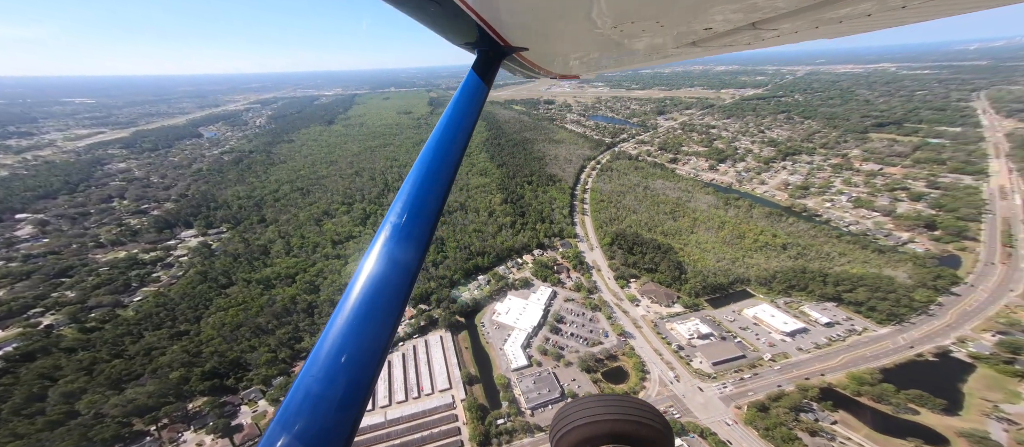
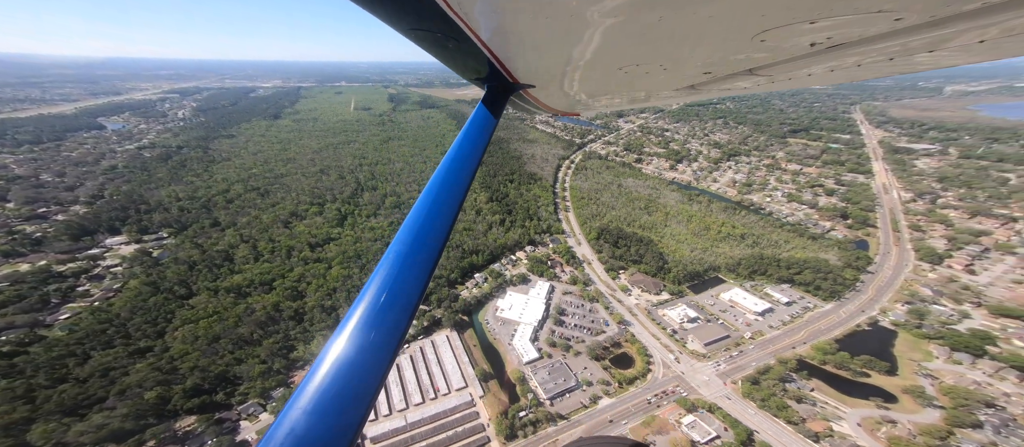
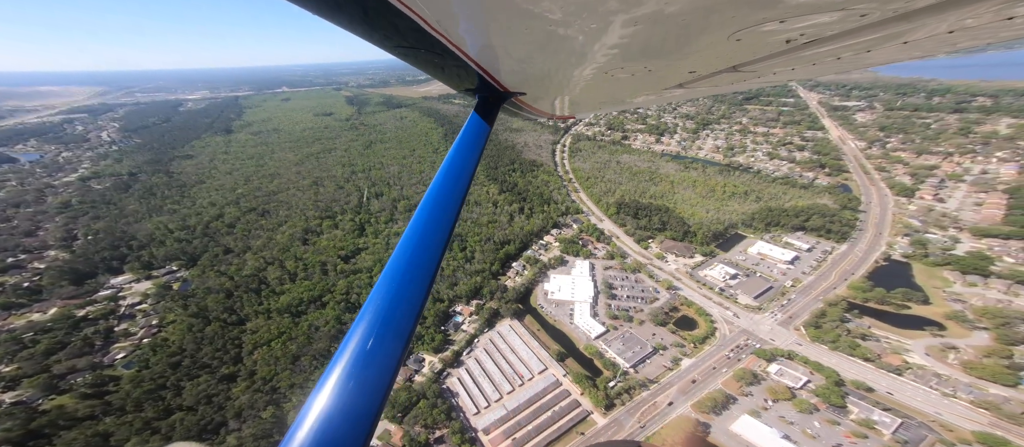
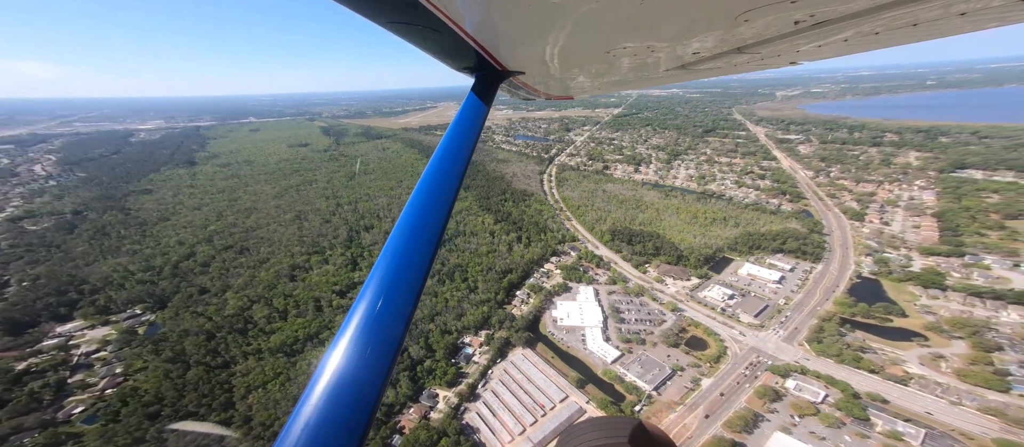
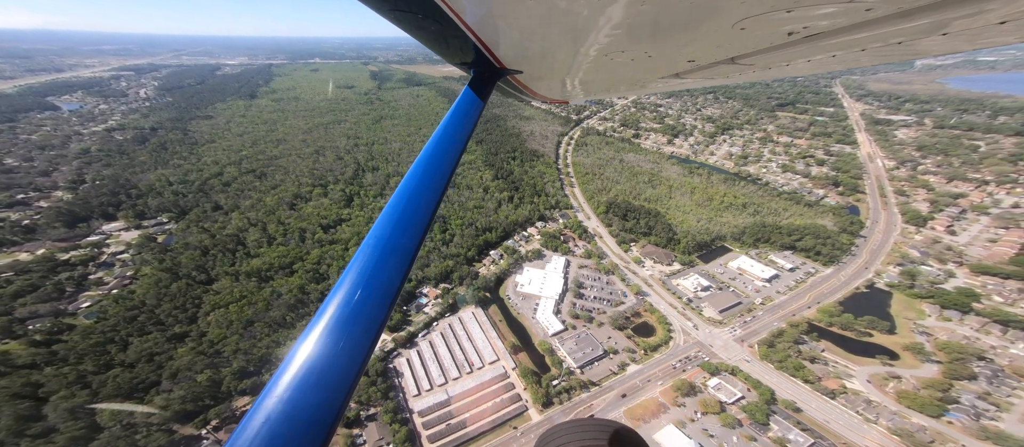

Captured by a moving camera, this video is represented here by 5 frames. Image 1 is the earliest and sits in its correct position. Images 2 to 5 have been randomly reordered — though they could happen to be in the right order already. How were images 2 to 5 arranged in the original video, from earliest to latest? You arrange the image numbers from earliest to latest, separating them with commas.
2, 5, 3, 4
